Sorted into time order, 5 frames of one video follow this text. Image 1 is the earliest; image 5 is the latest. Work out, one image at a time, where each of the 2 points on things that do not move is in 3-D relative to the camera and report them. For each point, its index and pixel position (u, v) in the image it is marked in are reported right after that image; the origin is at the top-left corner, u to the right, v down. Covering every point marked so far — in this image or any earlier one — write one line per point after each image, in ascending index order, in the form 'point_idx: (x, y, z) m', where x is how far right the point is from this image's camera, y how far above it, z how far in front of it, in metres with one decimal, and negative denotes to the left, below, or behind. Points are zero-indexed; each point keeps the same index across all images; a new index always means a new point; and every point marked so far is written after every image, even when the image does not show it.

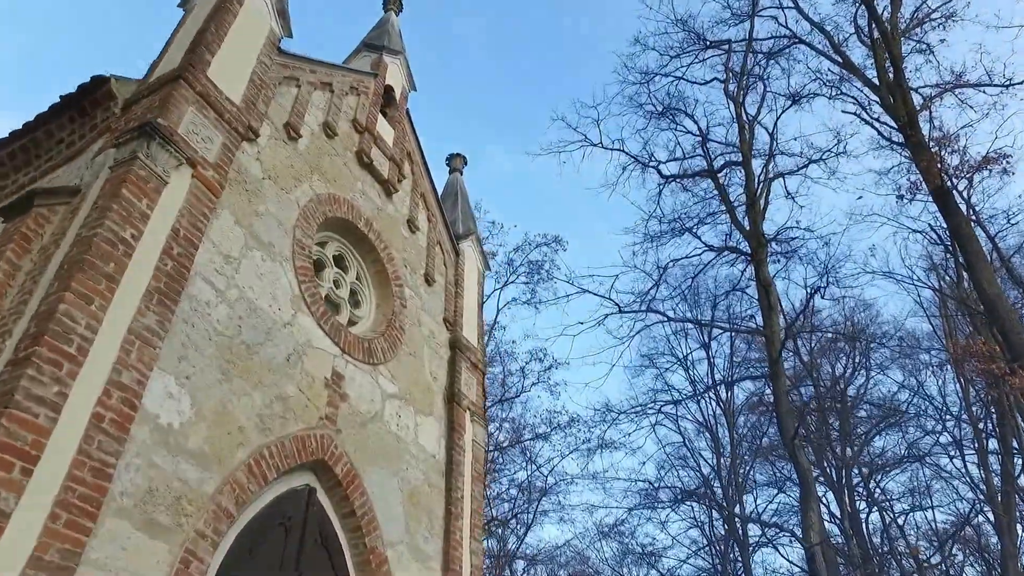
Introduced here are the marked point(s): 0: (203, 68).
0: (-2.7, +1.9, +6.8) m
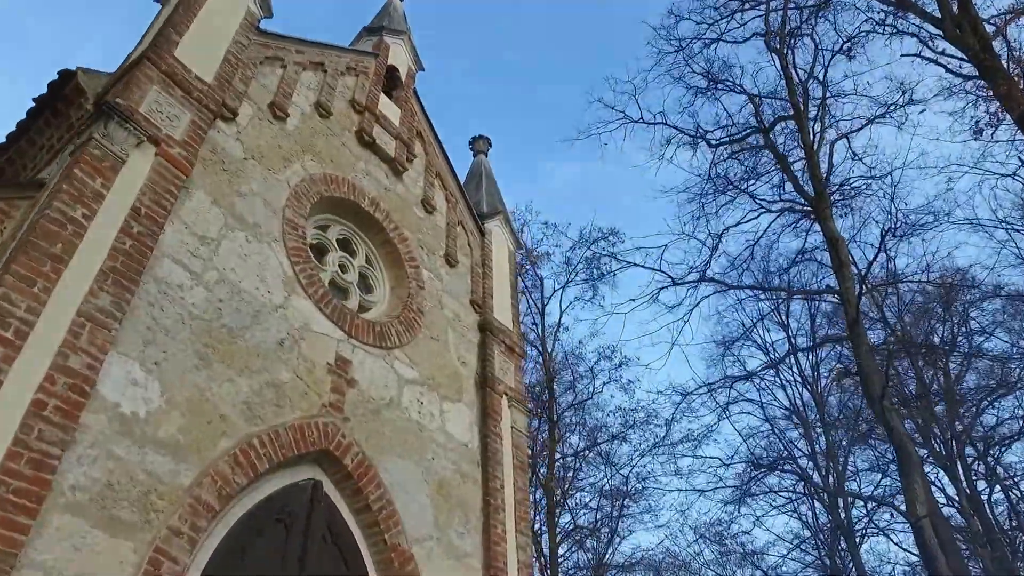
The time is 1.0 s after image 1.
0: (-2.9, +2.0, +6.4) m
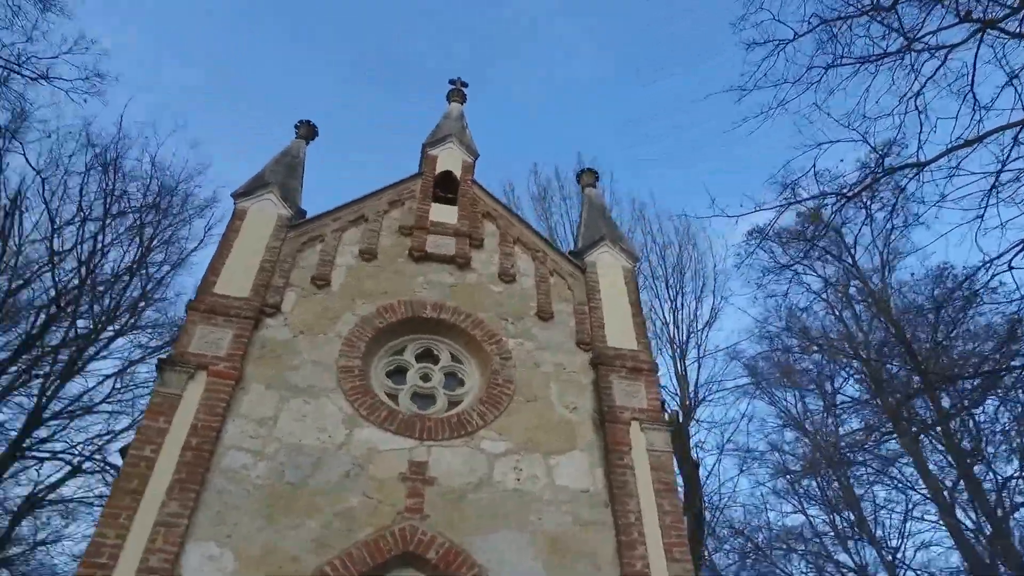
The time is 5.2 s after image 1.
0: (-3.2, 0.0, +8.3) m
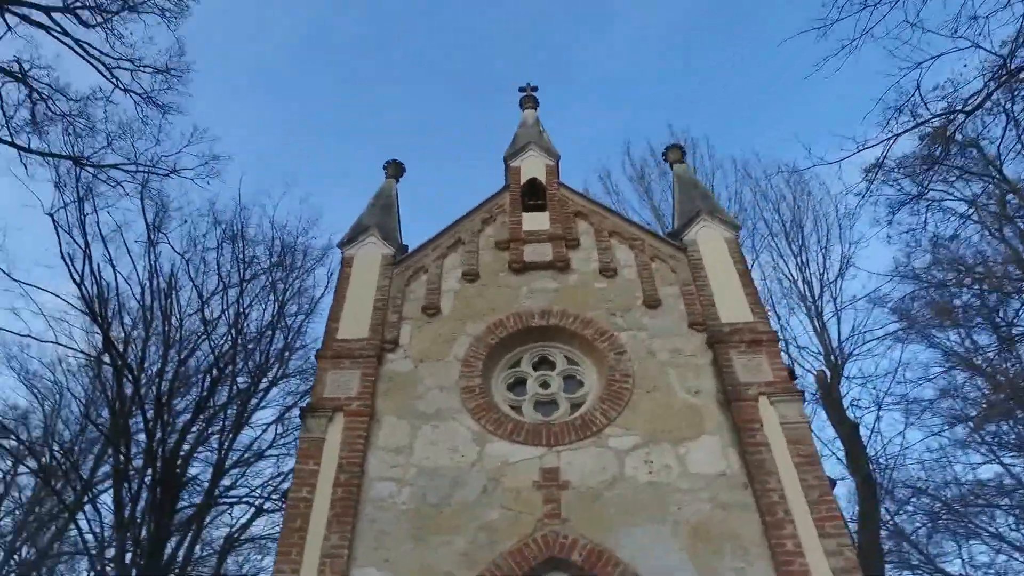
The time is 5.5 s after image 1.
0: (-2.0, -0.5, +8.9) m
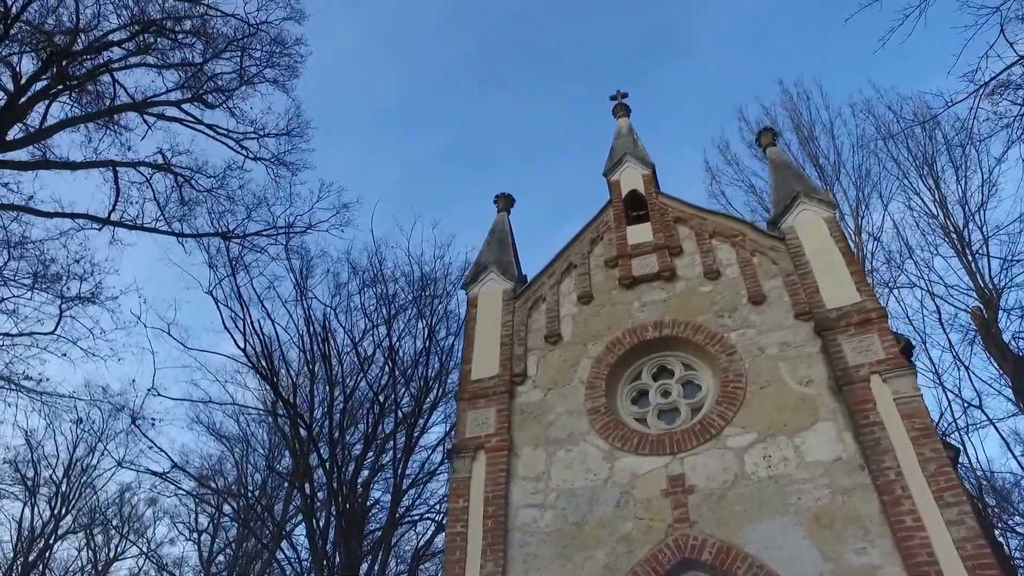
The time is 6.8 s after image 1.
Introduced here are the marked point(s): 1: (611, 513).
0: (-0.6, -1.1, +9.9) m
1: (+1.1, -2.4, +8.2) m
